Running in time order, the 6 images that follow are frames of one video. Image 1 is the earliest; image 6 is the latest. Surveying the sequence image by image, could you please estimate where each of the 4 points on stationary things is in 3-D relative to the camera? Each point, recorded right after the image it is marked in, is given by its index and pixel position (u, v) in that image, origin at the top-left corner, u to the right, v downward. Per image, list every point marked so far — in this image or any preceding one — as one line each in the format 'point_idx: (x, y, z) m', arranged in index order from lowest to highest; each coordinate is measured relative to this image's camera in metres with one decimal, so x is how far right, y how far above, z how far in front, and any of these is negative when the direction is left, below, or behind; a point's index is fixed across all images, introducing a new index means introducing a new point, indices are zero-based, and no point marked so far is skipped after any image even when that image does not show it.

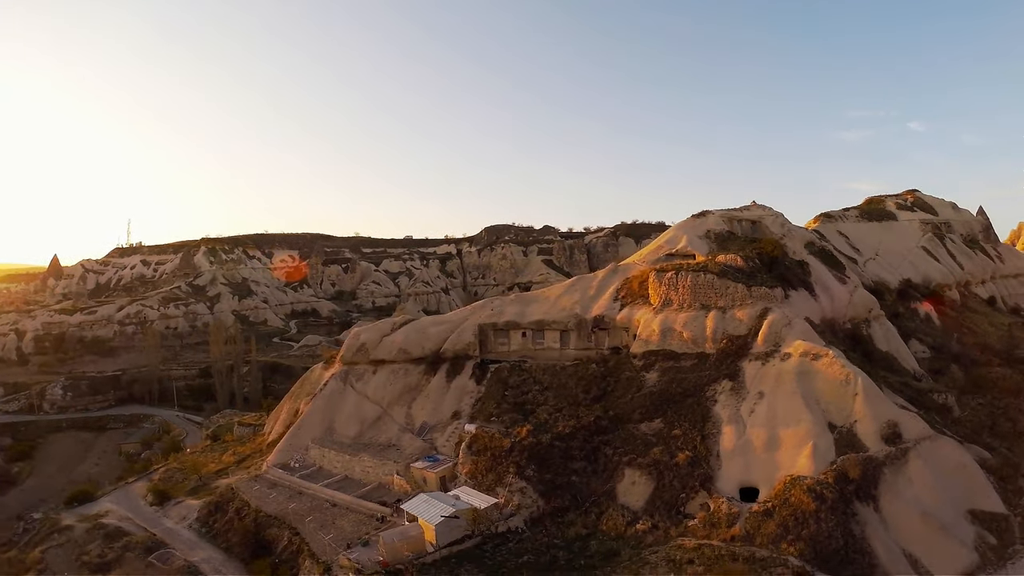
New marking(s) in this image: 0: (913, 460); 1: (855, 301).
0: (+8.7, -3.7, +13.1) m
1: (+9.3, -0.4, +16.5) m
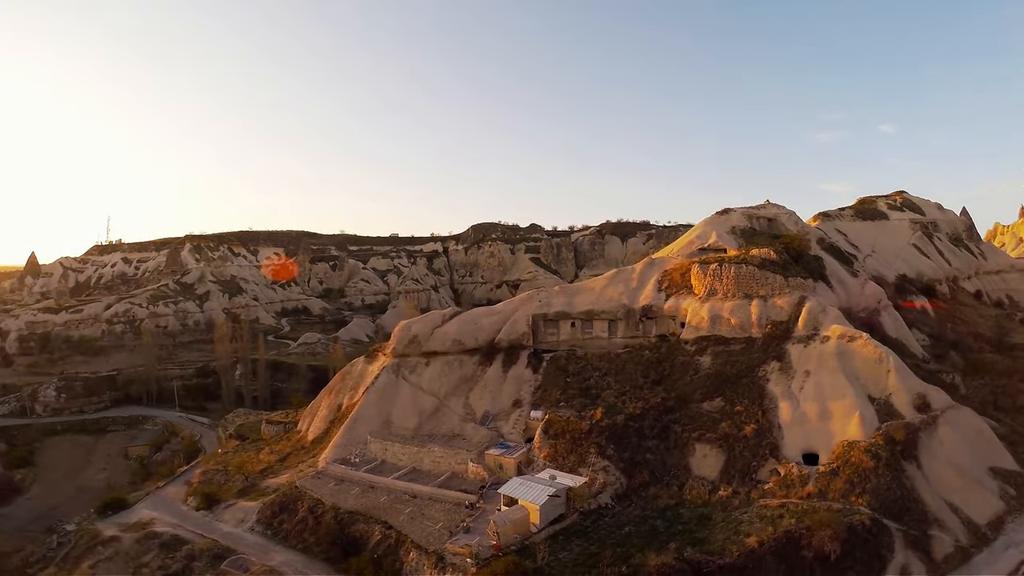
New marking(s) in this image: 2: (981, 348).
0: (+10.7, -3.4, +15.1) m
1: (+11.0, -0.2, +18.6) m
2: (+14.0, -1.9, +17.8) m
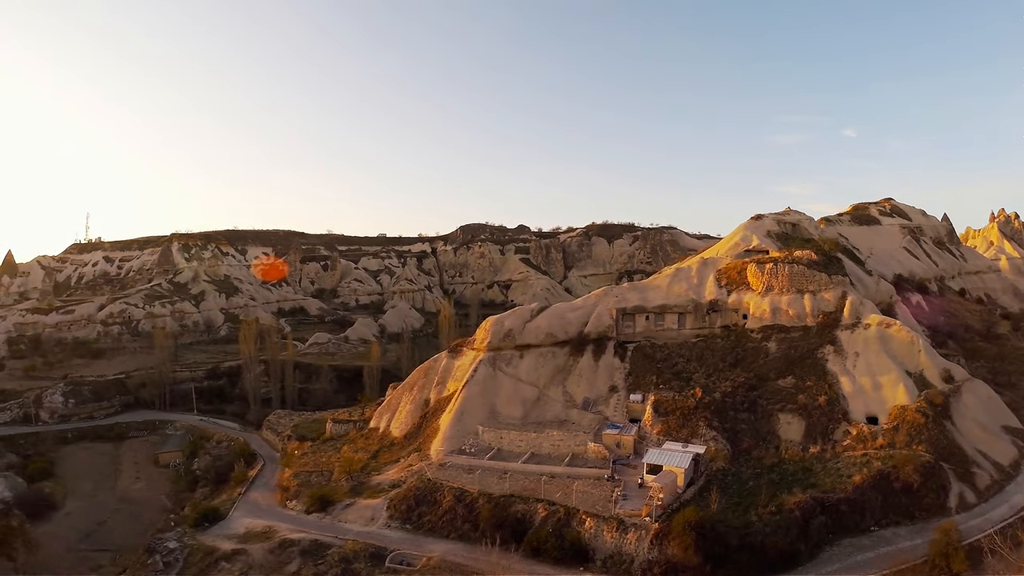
0: (+13.9, -3.3, +18.7) m
1: (+13.7, 0.0, +22.2) m
2: (+16.8, -1.7, +21.8) m
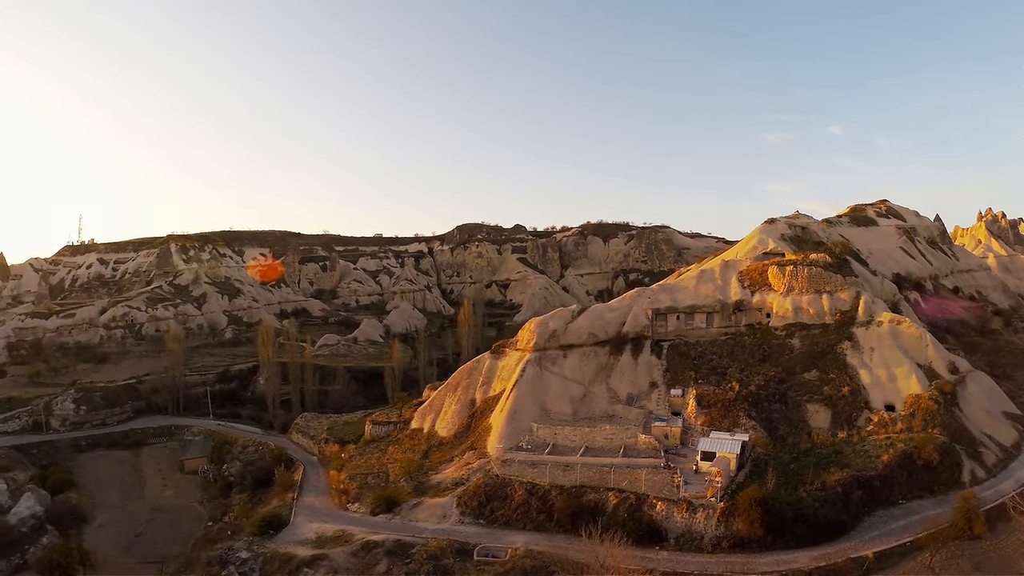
0: (+15.4, -3.3, +20.4) m
1: (+14.9, 0.0, +23.9) m
2: (+18.1, -1.7, +23.7) m
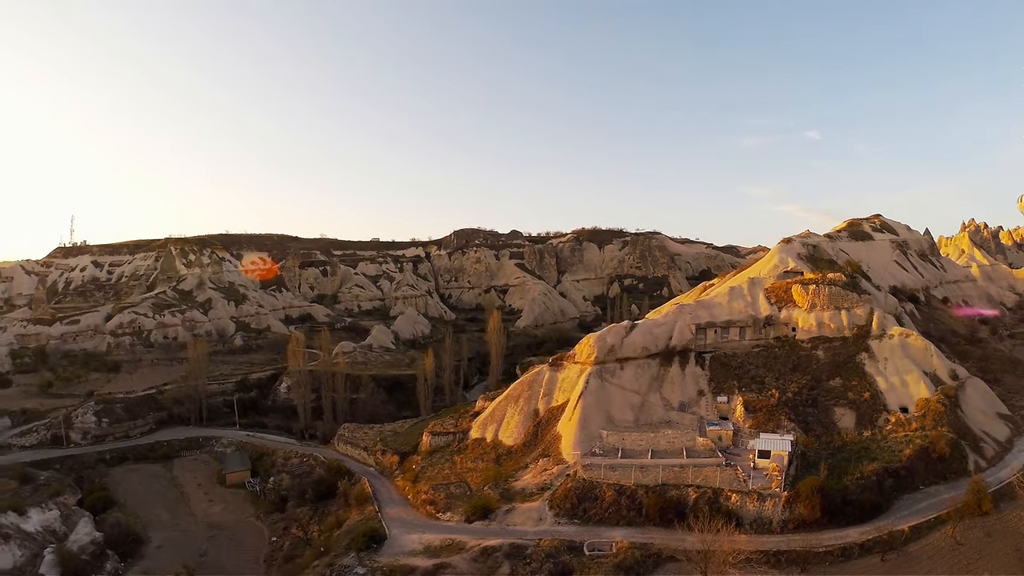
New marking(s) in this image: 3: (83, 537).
0: (+17.6, -4.0, +23.1) m
1: (+16.7, -0.6, +26.5) m
2: (+19.9, -2.3, +26.7) m
3: (-14.1, -8.1, +19.7) m
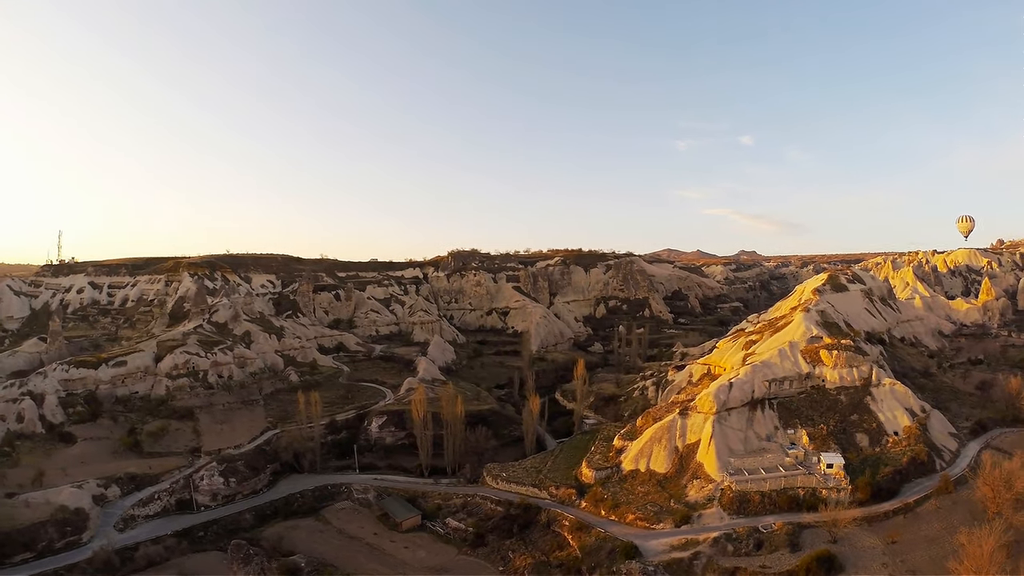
0: (+23.7, -6.2, +33.1) m
1: (+21.9, -2.8, +36.0) m
2: (+24.8, -4.5, +37.2) m
3: (-5.0, -10.1, +19.2) m
